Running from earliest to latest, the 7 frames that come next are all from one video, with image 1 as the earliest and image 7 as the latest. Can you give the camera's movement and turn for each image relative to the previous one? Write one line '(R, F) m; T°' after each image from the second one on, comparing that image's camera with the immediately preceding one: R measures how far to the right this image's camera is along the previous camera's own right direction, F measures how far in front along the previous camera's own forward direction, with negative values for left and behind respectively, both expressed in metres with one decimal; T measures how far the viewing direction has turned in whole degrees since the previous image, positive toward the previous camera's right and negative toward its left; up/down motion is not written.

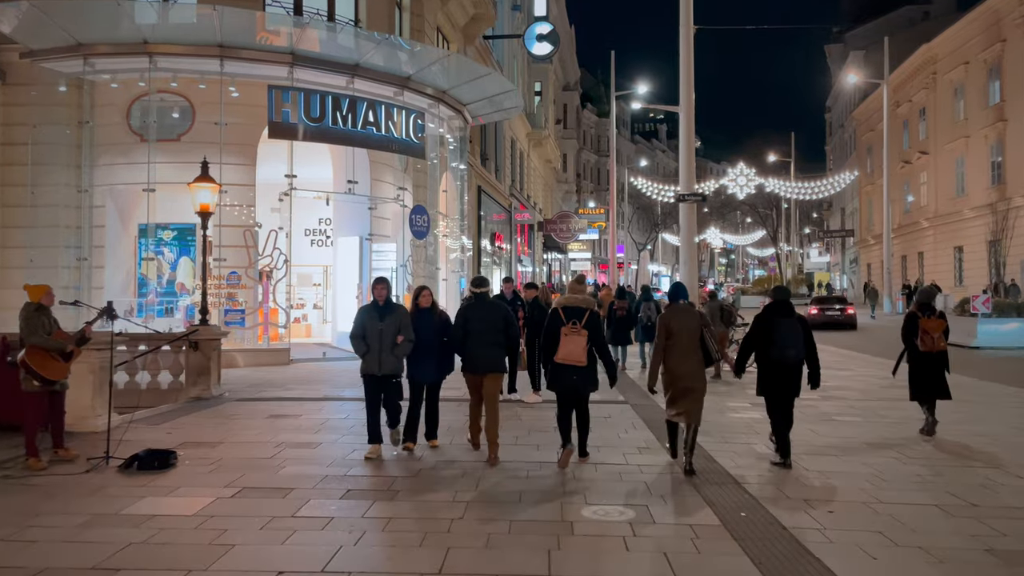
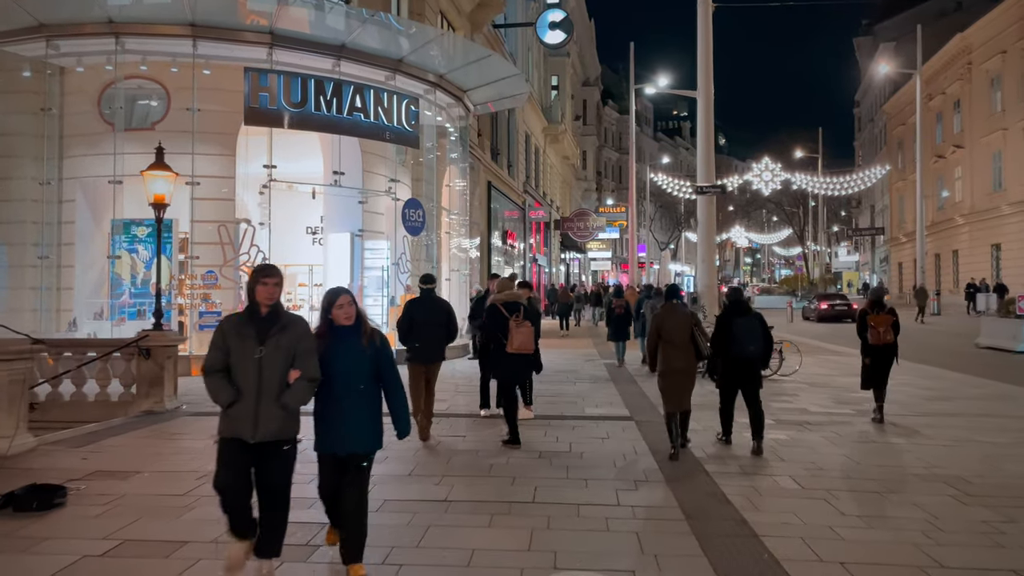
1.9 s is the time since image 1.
(+0.4, +1.3) m; -2°
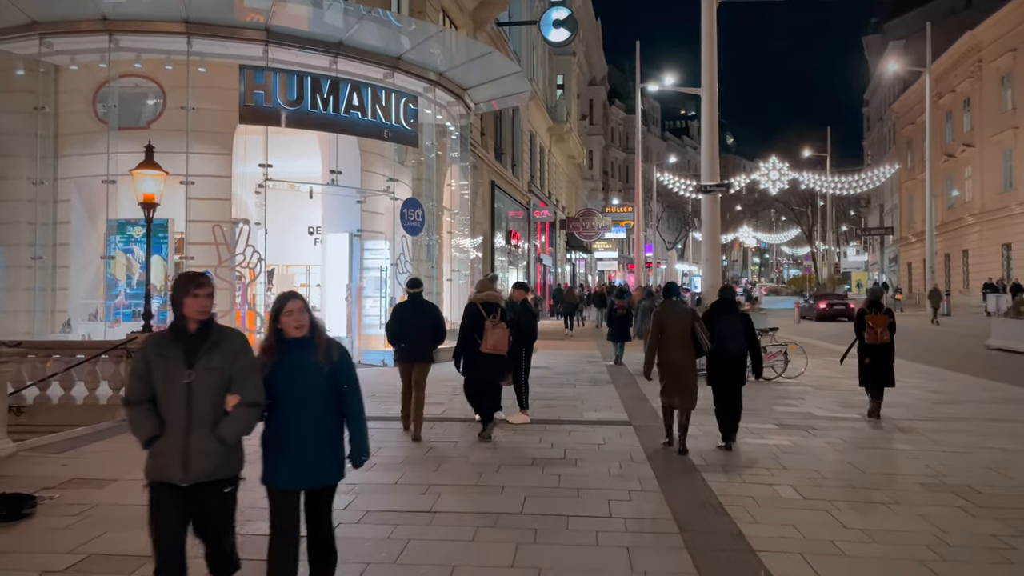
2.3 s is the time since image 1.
(+0.1, +0.2) m; -1°
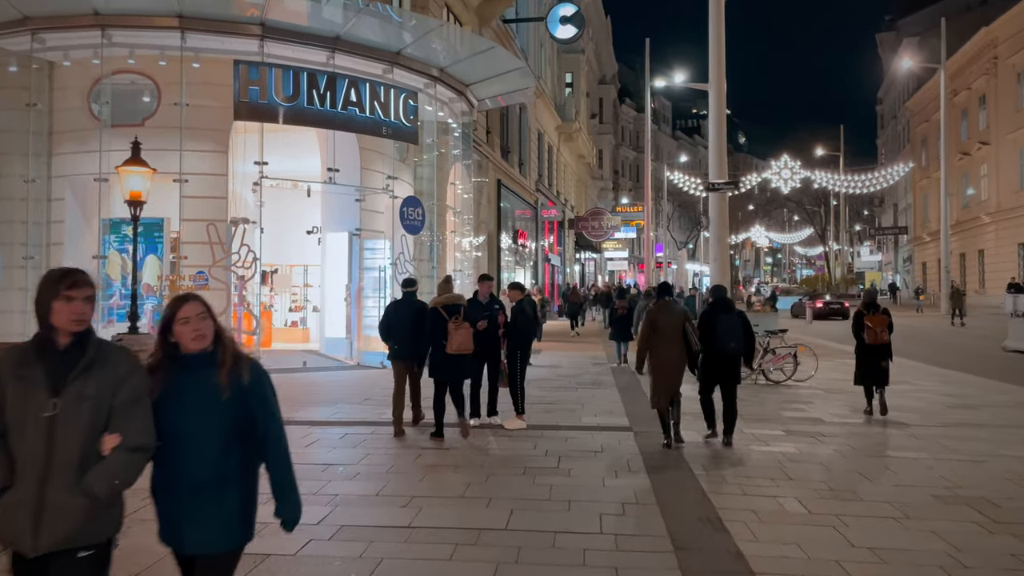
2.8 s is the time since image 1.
(+0.2, +0.3) m; -1°
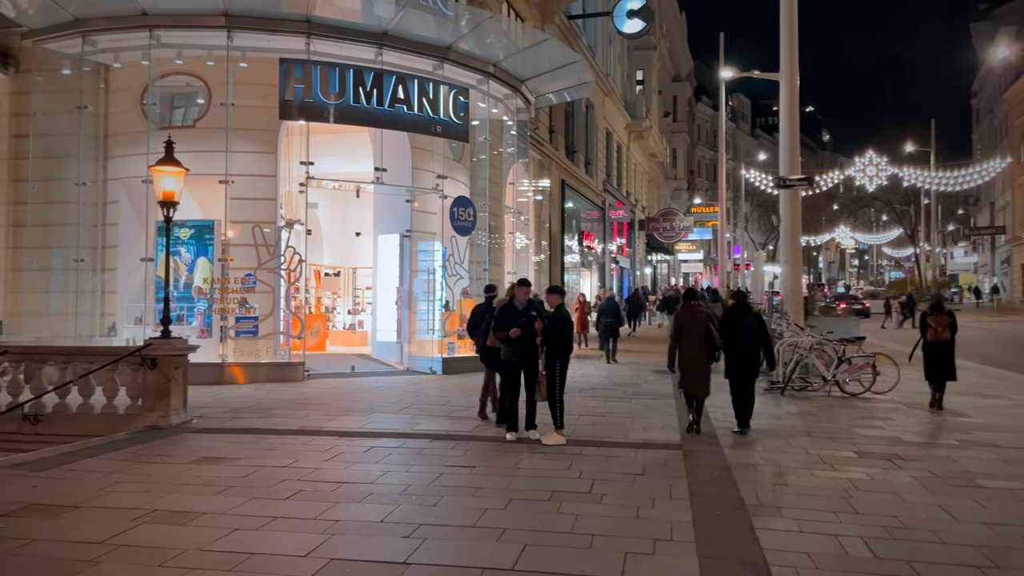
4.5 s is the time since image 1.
(+0.4, +0.7) m; -5°
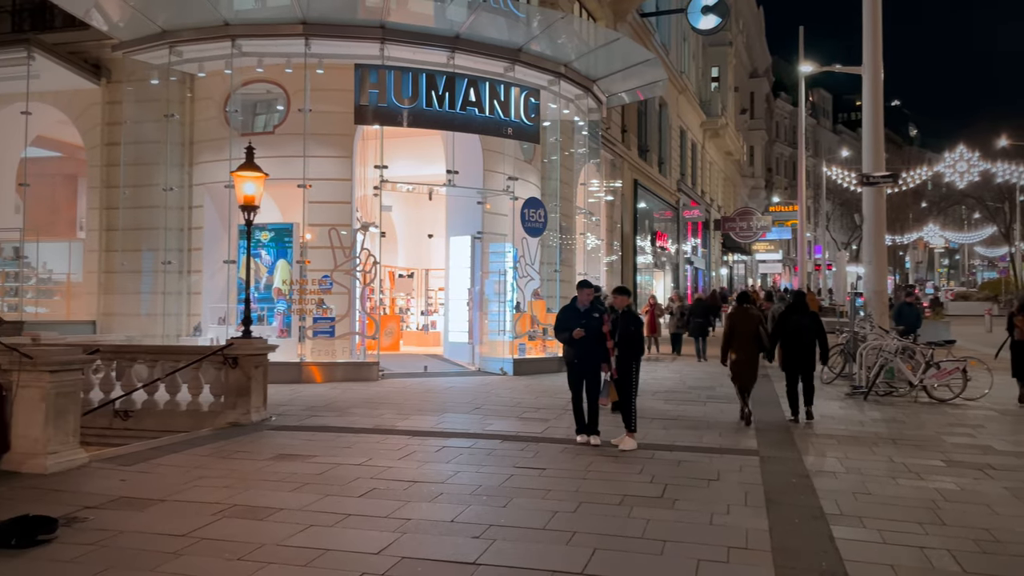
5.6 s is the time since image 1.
(0.0, 0.0) m; -5°
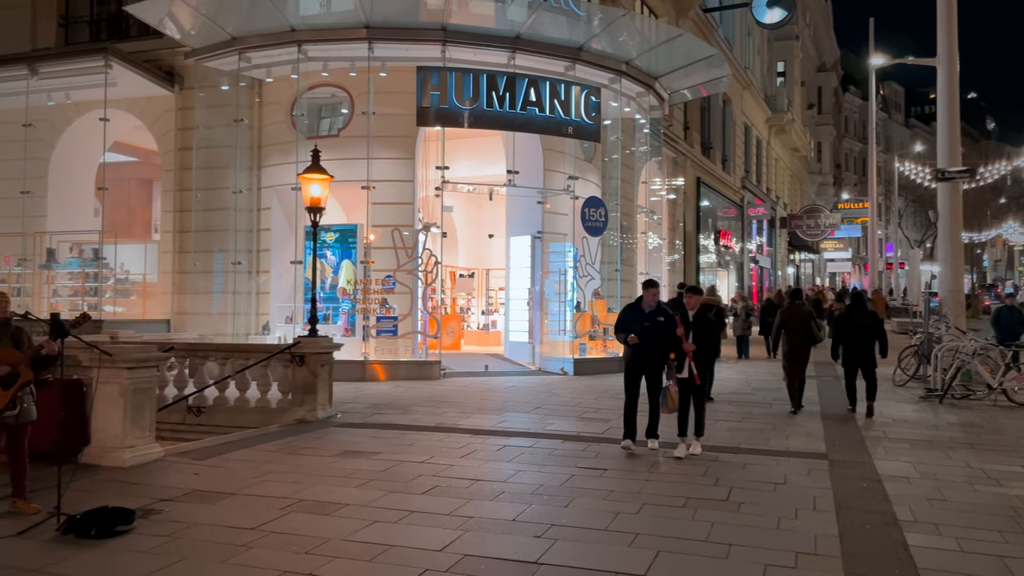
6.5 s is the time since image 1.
(0.0, 0.0) m; -4°
